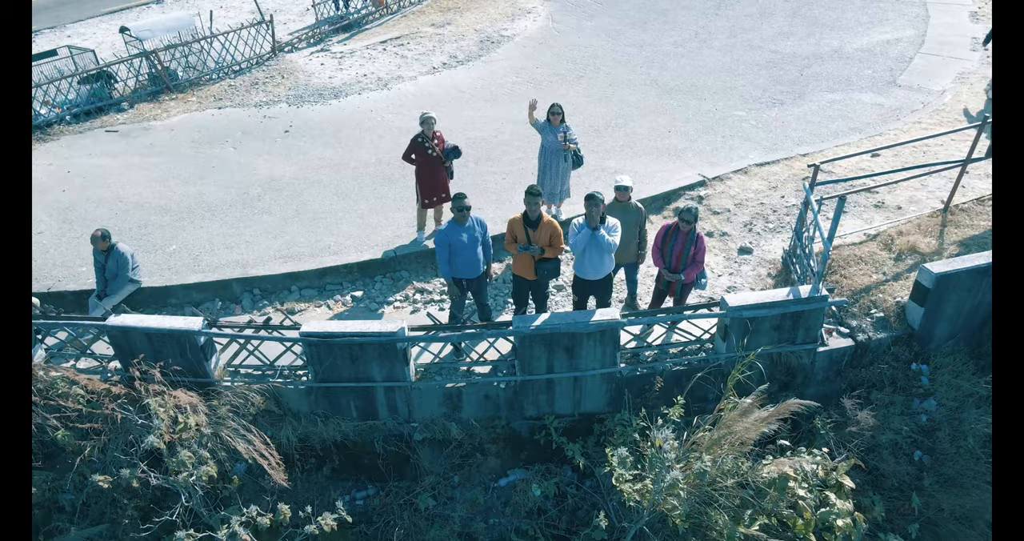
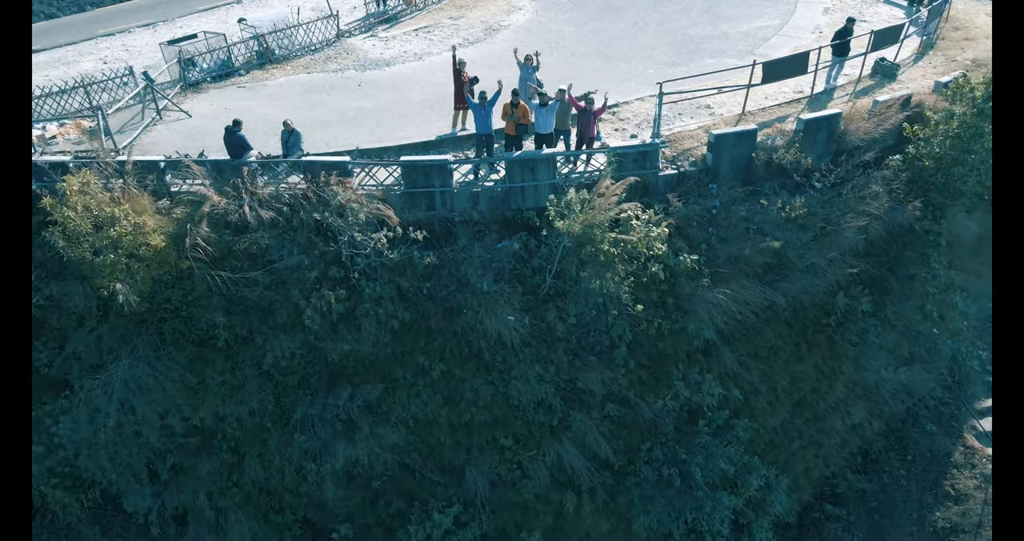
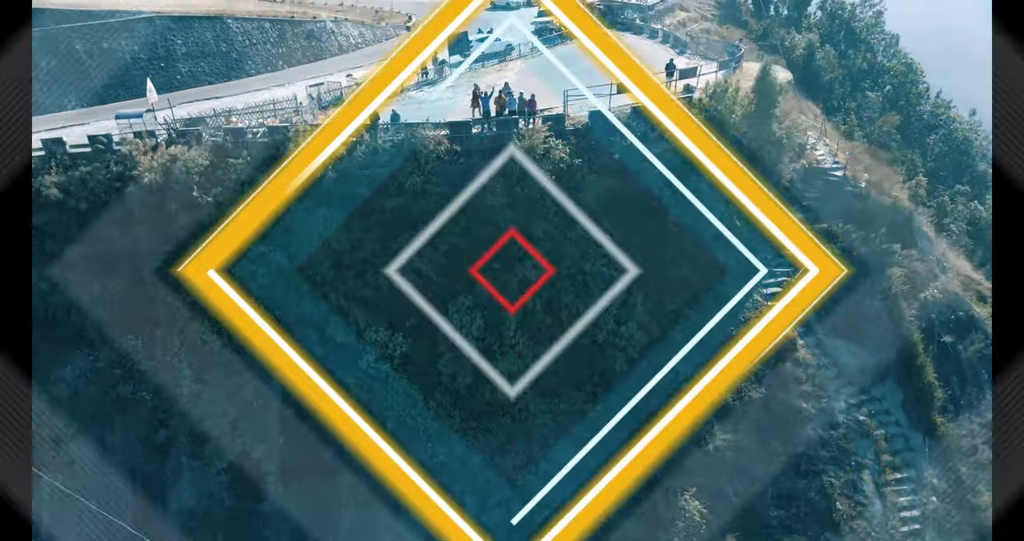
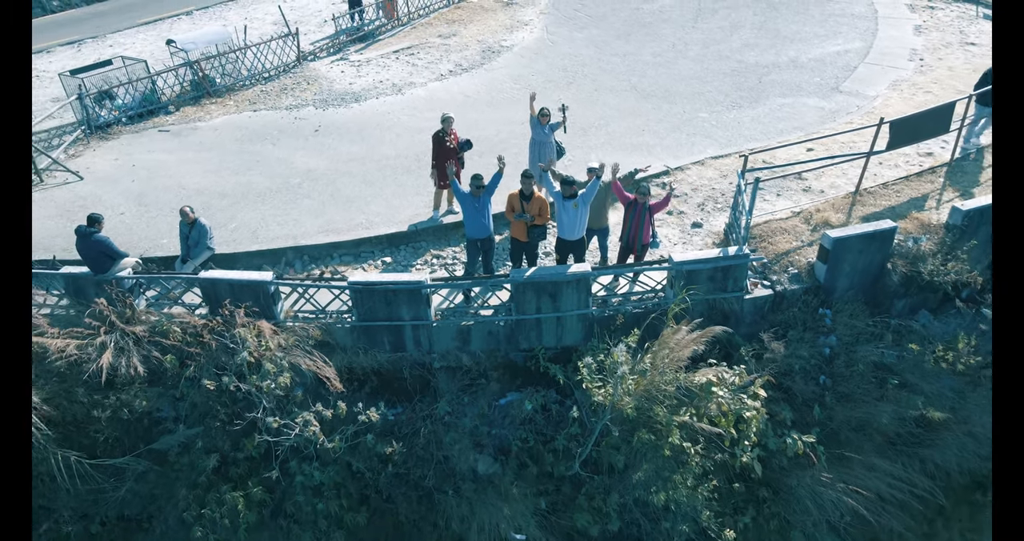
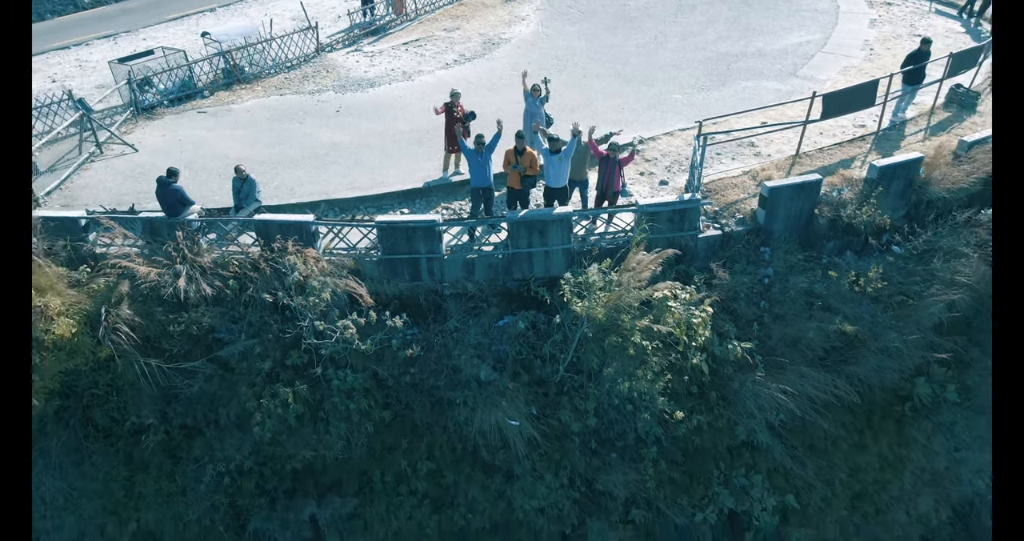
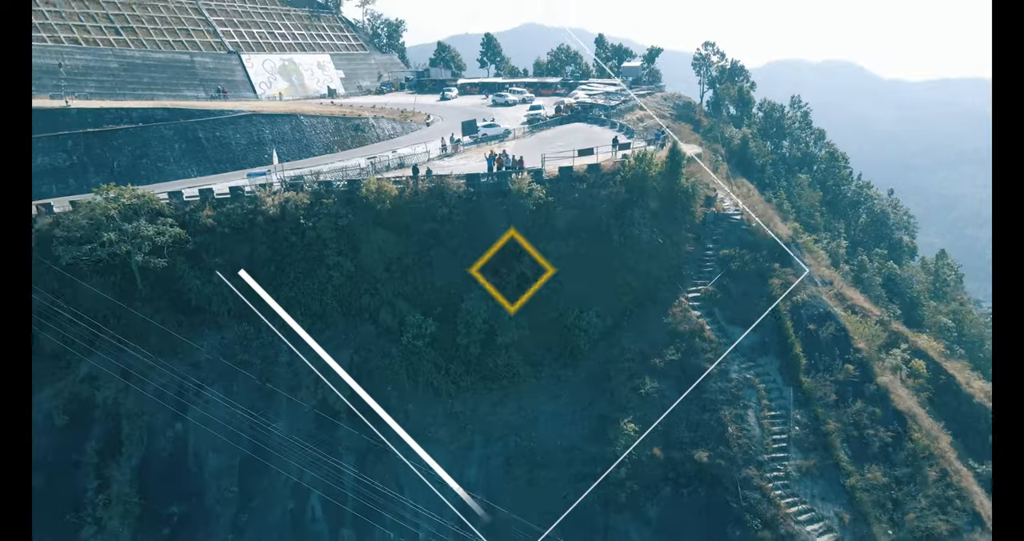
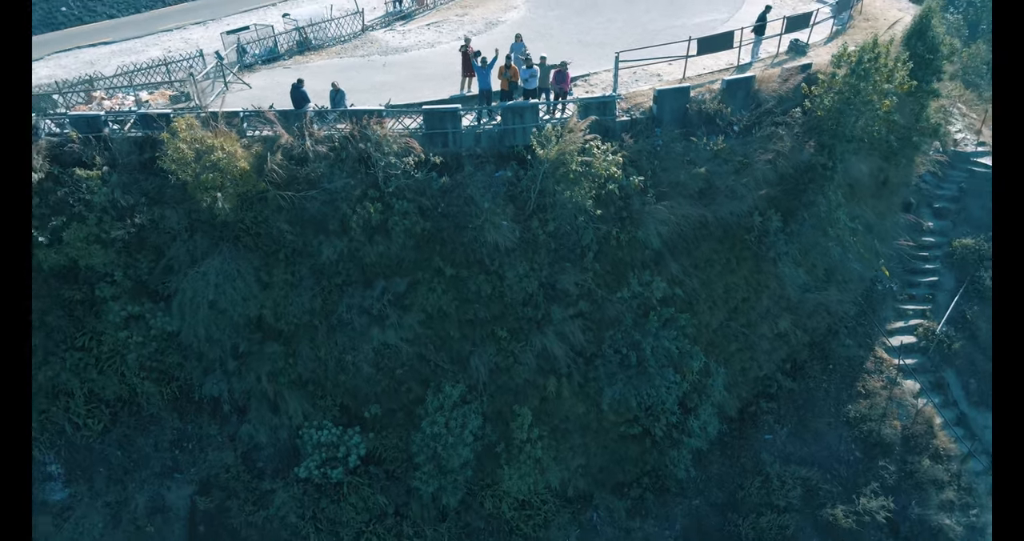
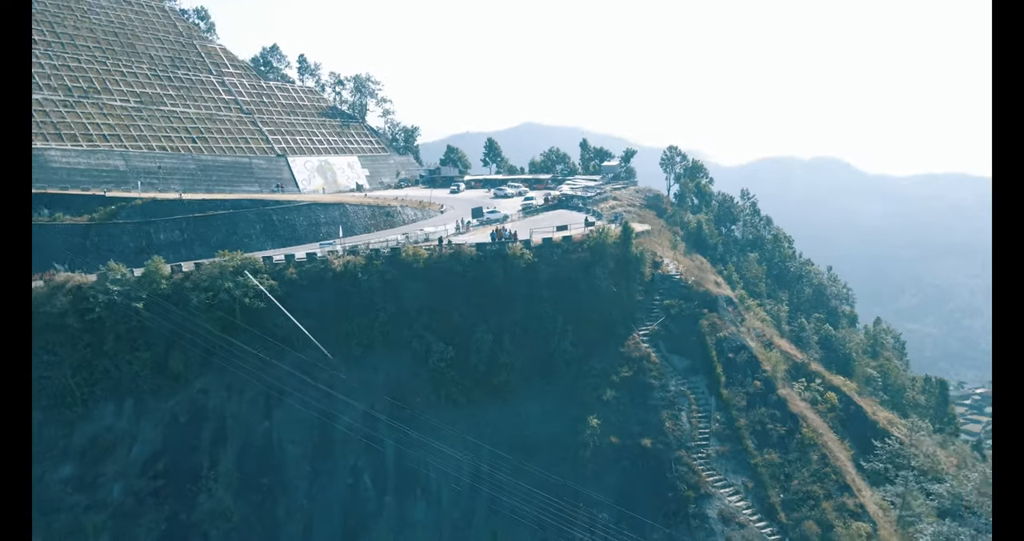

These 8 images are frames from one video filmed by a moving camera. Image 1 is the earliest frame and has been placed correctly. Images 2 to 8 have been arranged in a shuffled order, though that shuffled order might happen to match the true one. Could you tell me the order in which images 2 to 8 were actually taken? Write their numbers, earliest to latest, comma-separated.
4, 5, 2, 7, 3, 6, 8
